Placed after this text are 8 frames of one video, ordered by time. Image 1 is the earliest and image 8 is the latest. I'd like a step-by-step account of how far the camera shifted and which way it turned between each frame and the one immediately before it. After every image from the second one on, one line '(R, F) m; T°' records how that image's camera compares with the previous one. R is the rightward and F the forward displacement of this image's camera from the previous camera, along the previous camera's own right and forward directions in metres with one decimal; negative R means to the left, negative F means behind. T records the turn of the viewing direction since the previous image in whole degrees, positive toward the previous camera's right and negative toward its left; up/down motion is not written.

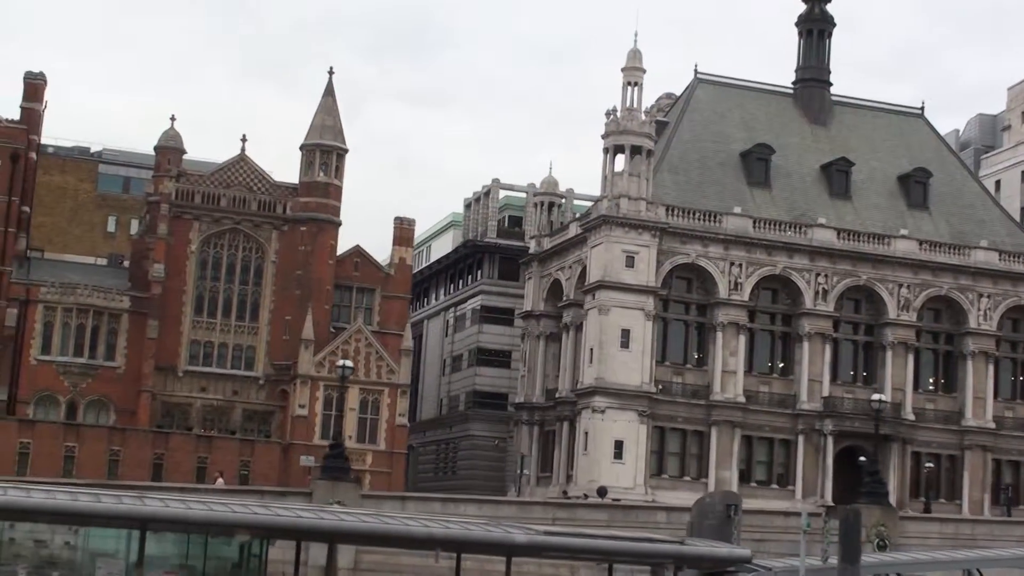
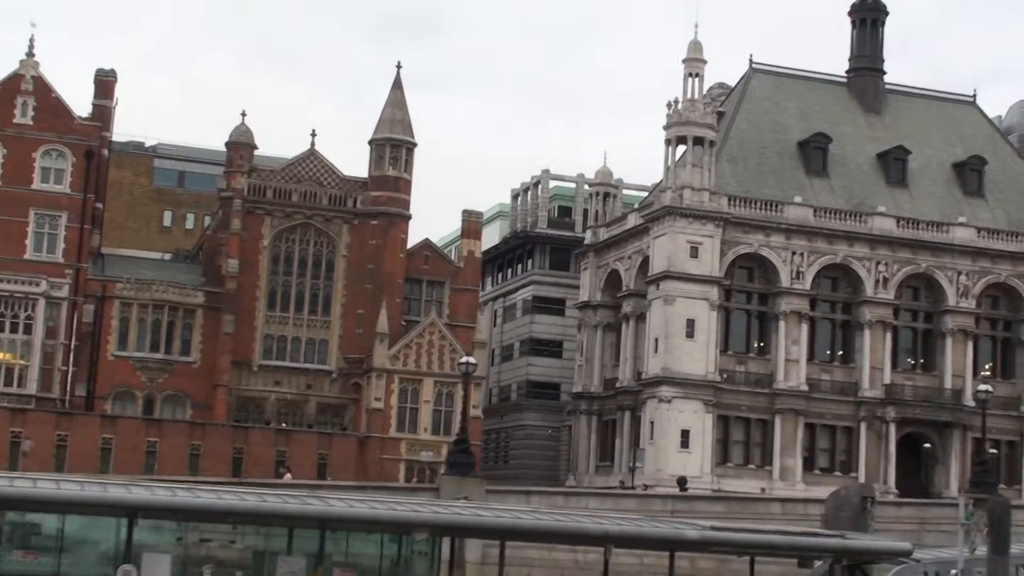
(-3.2, -0.5) m; 0°
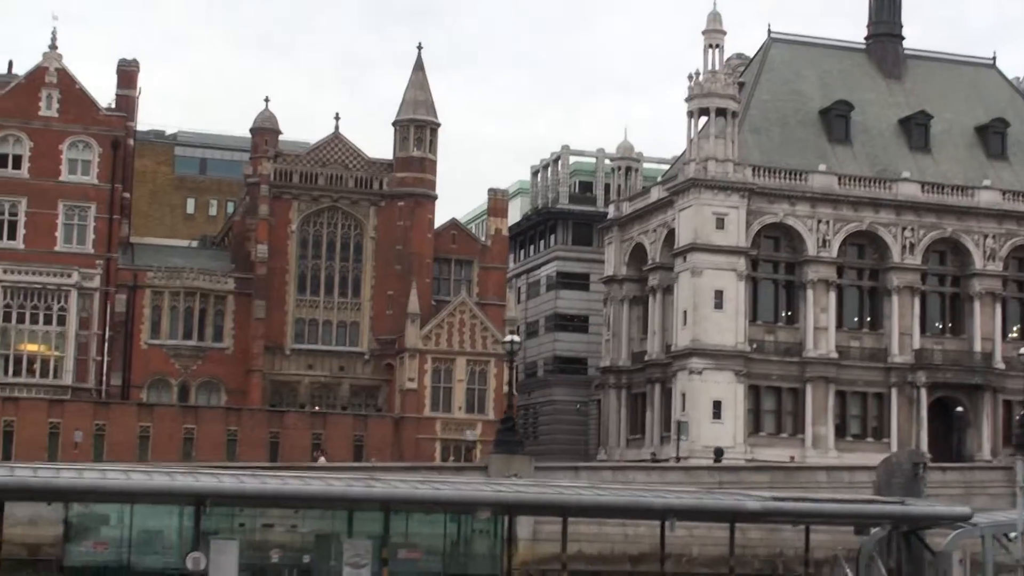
(-0.9, -0.1) m; 0°
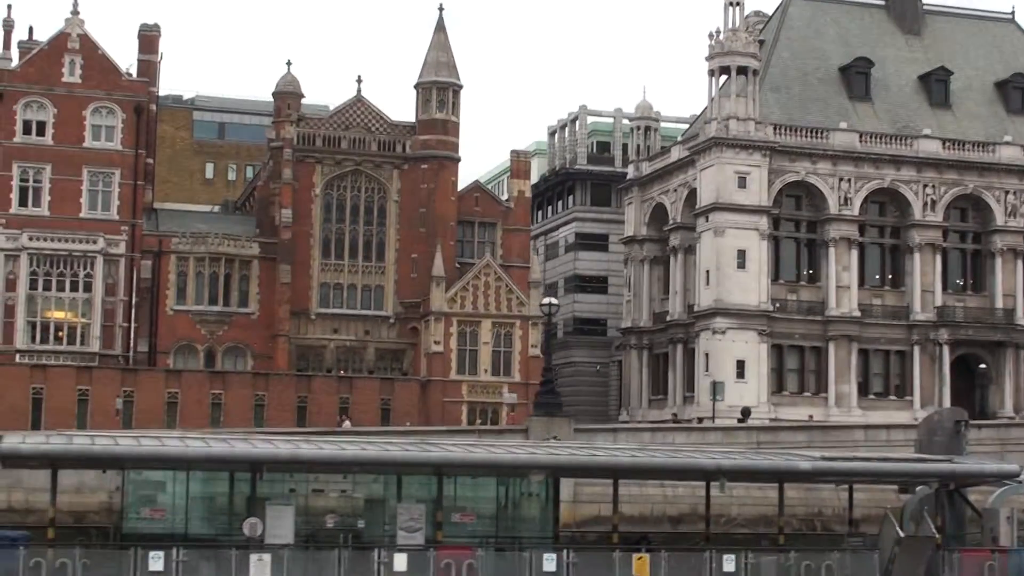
(-0.9, -0.1) m; 0°
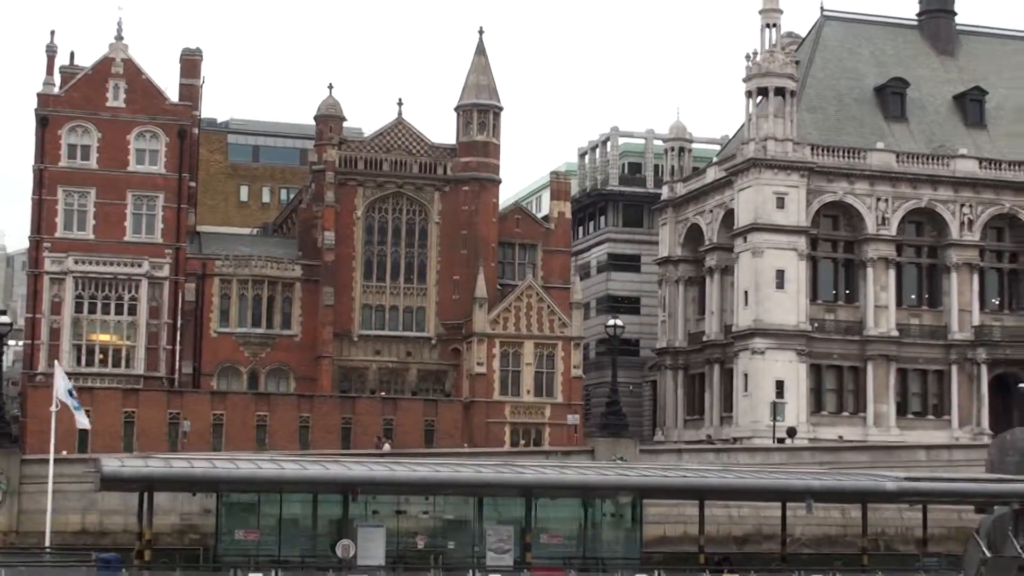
(-1.5, -0.2) m; 0°
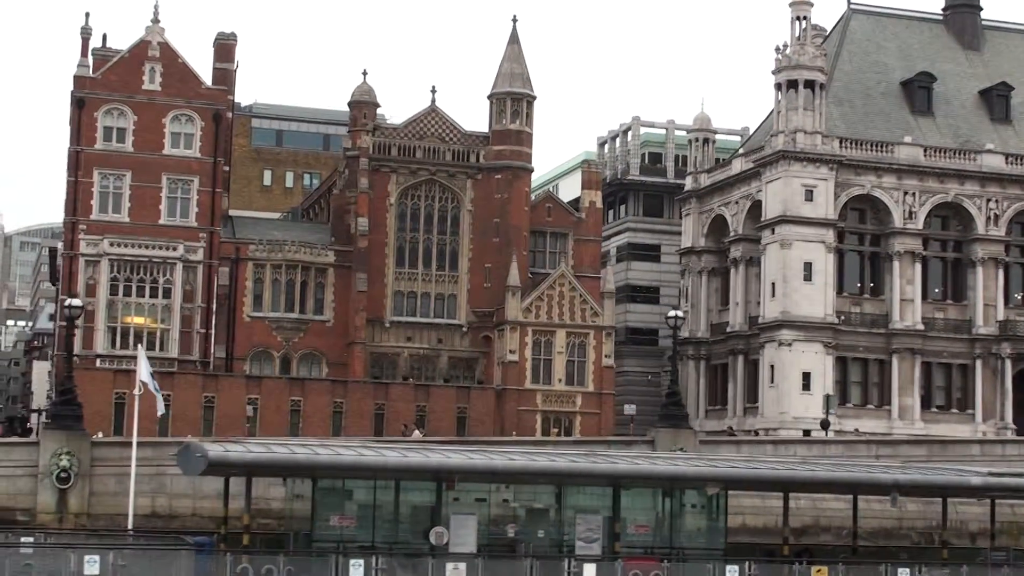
(-2.0, -0.2) m; 0°
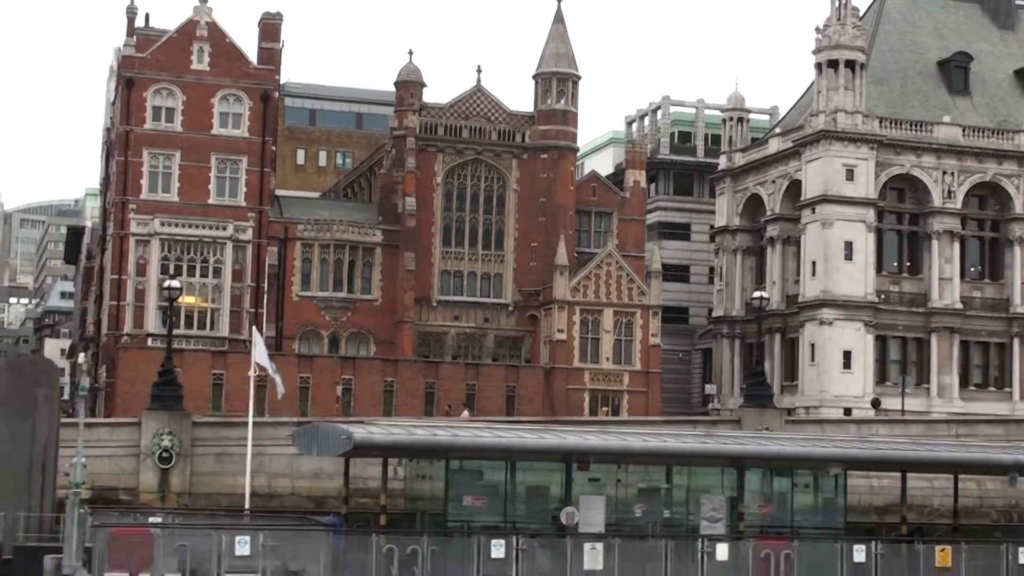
(-2.7, -0.3) m; 0°
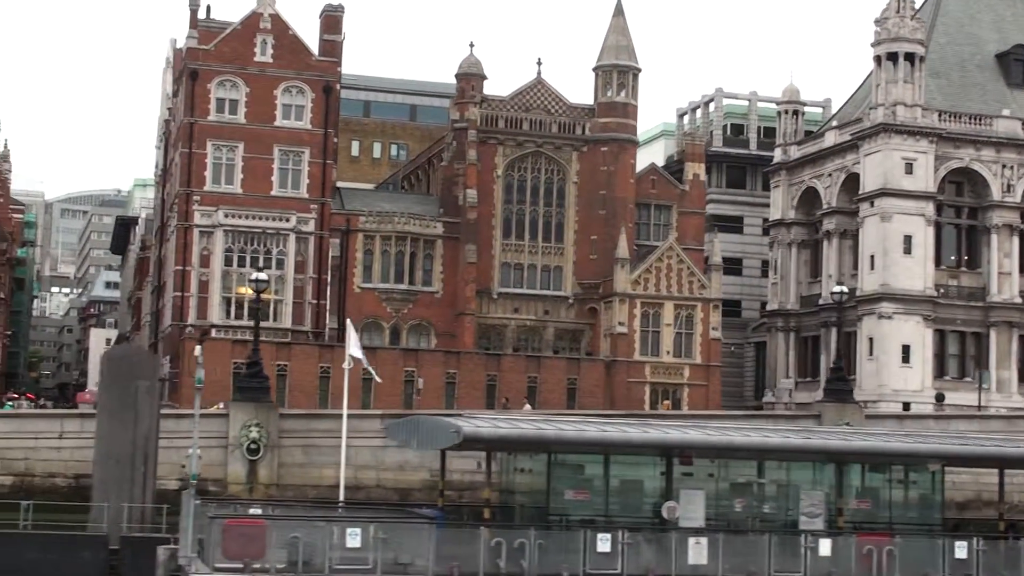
(-1.4, -0.1) m; -1°
